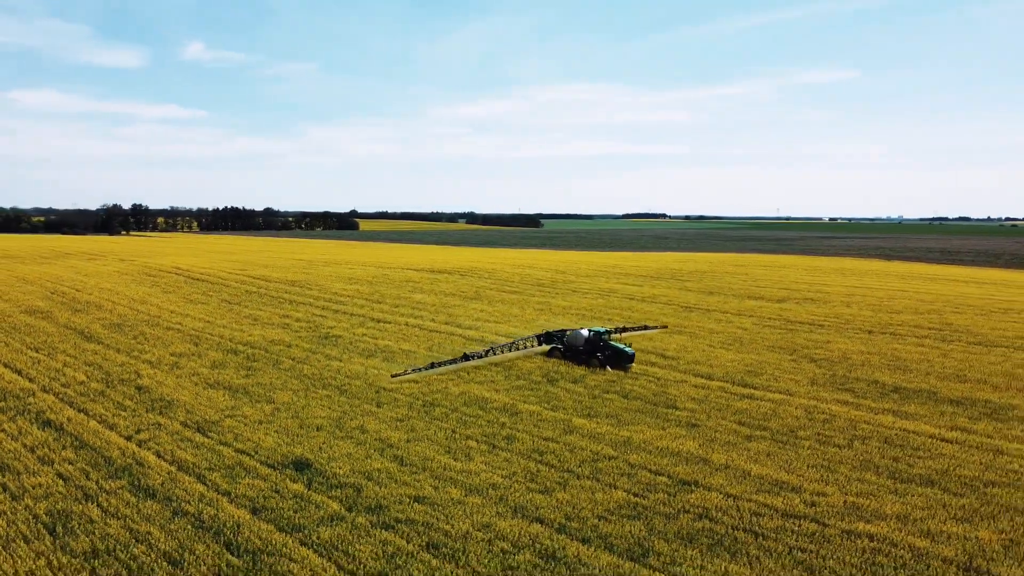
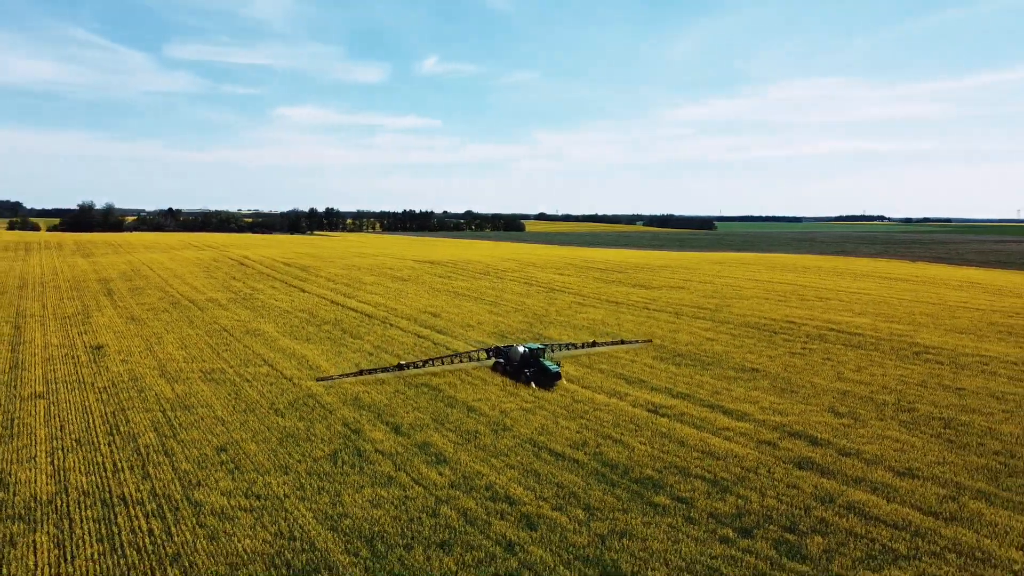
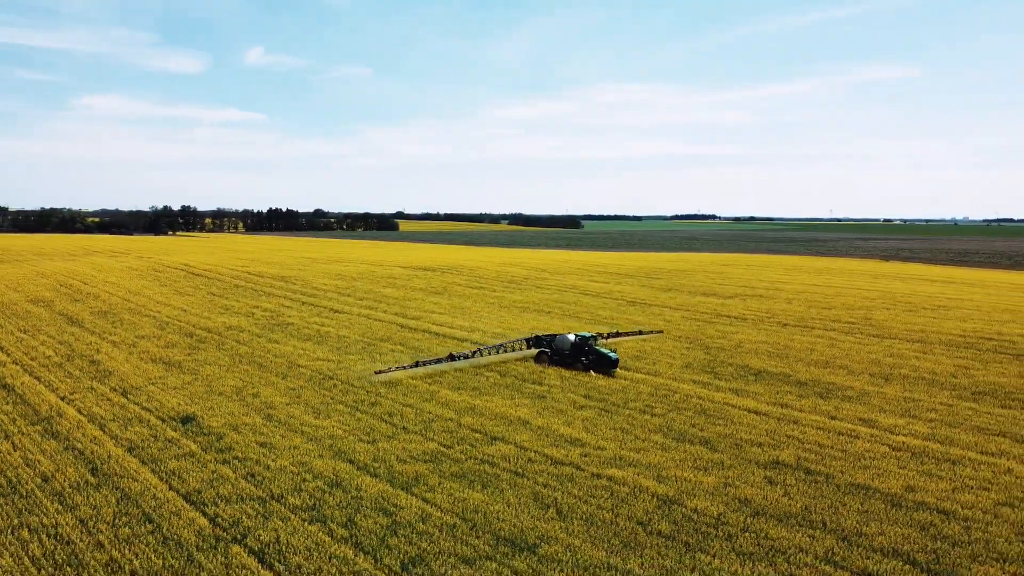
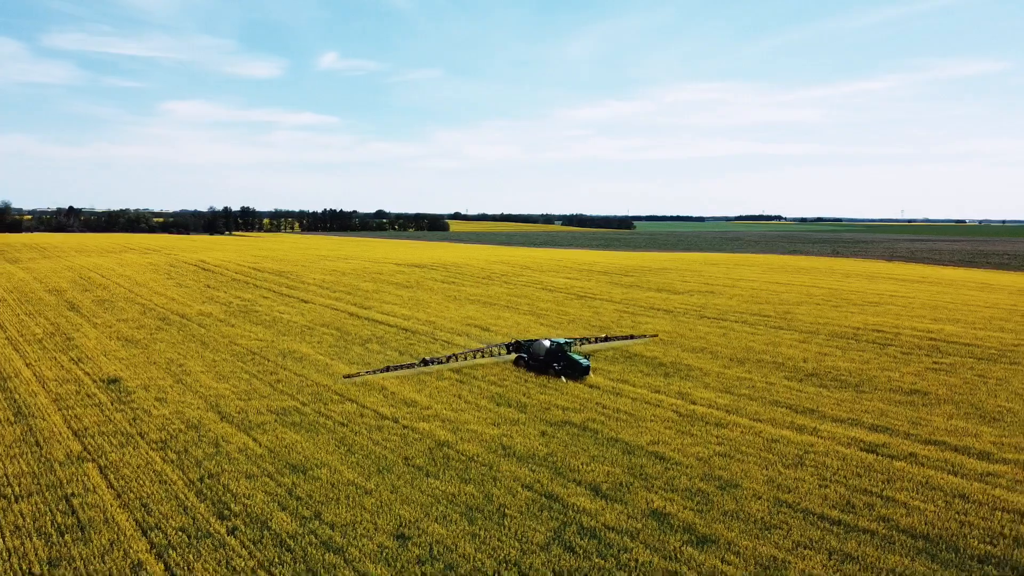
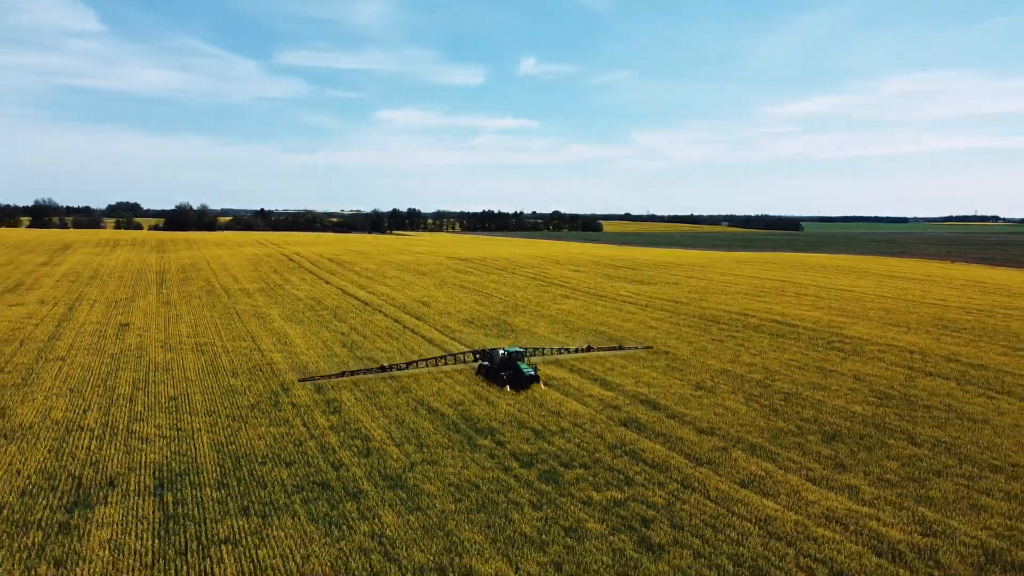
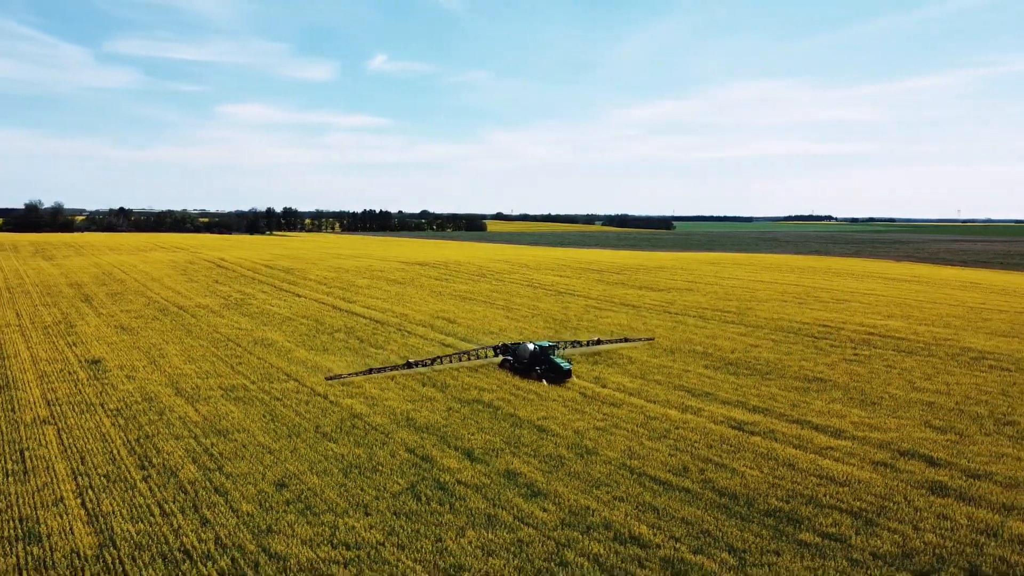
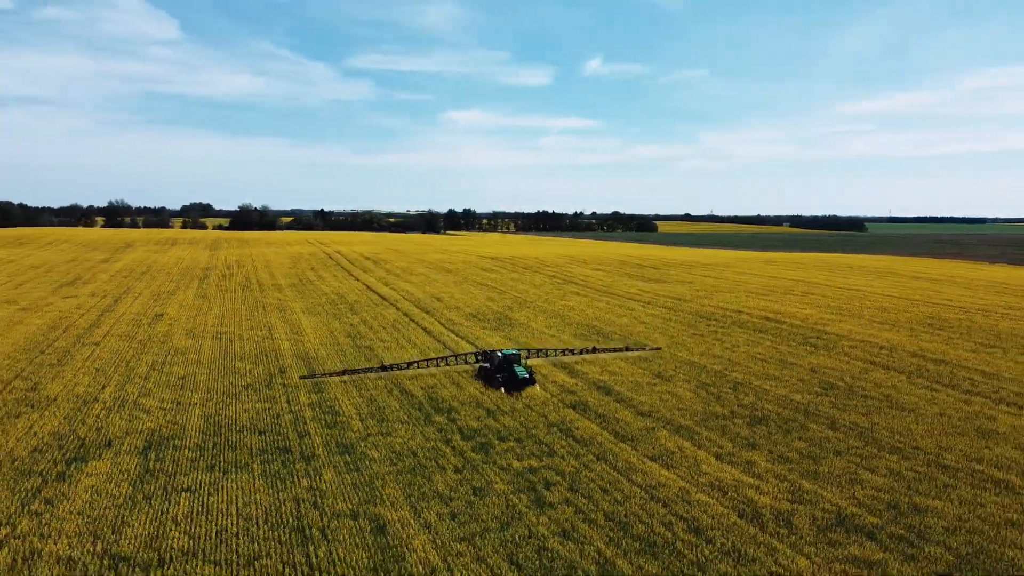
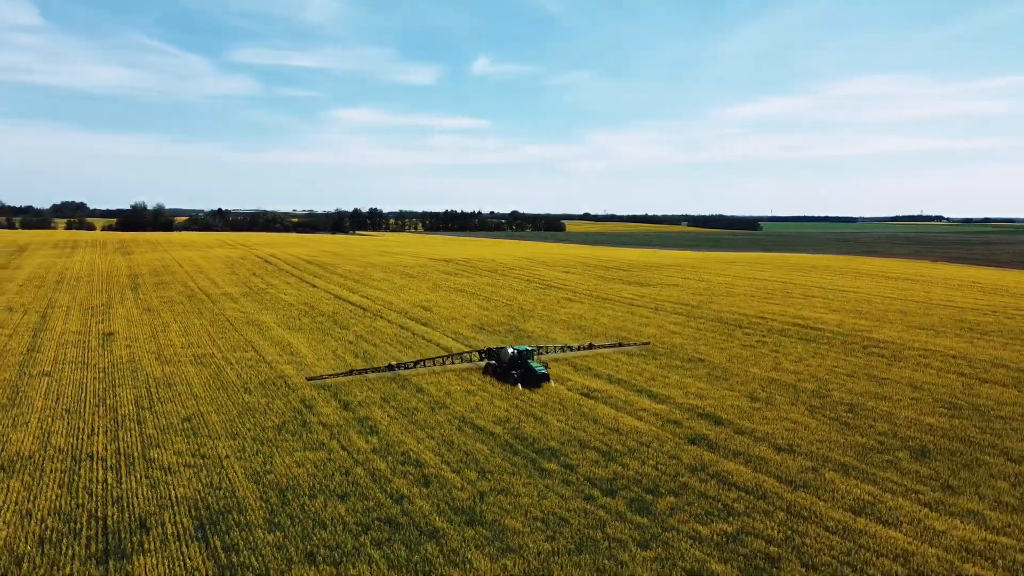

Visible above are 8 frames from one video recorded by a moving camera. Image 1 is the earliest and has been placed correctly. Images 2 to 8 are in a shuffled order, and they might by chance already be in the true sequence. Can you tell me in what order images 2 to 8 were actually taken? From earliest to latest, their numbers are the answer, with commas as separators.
3, 4, 6, 2, 8, 5, 7
